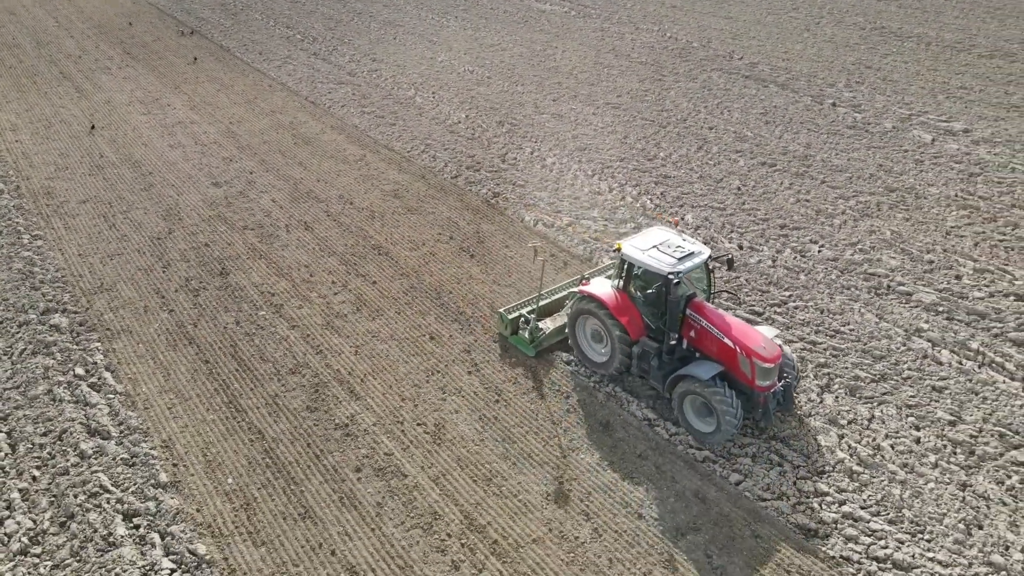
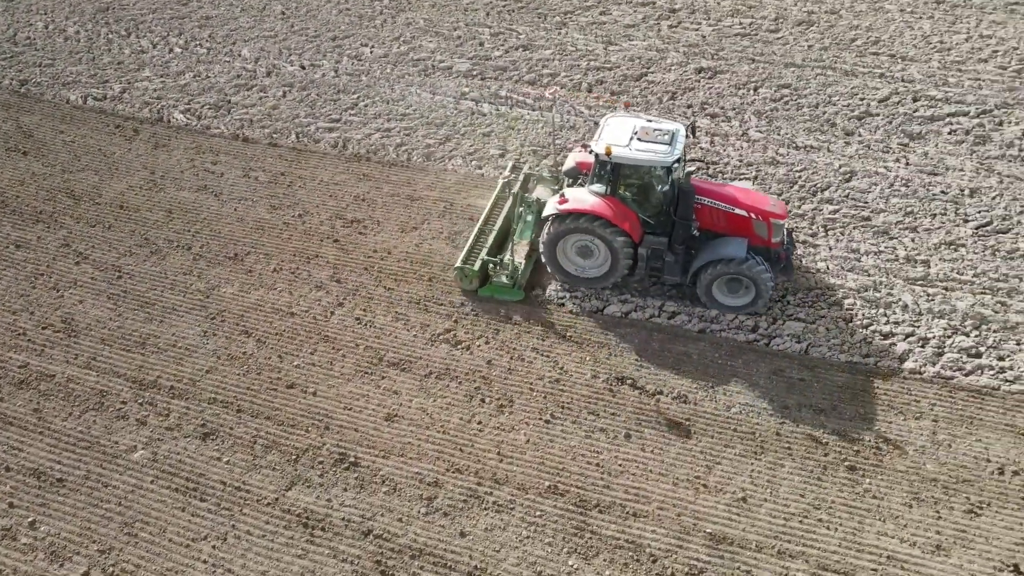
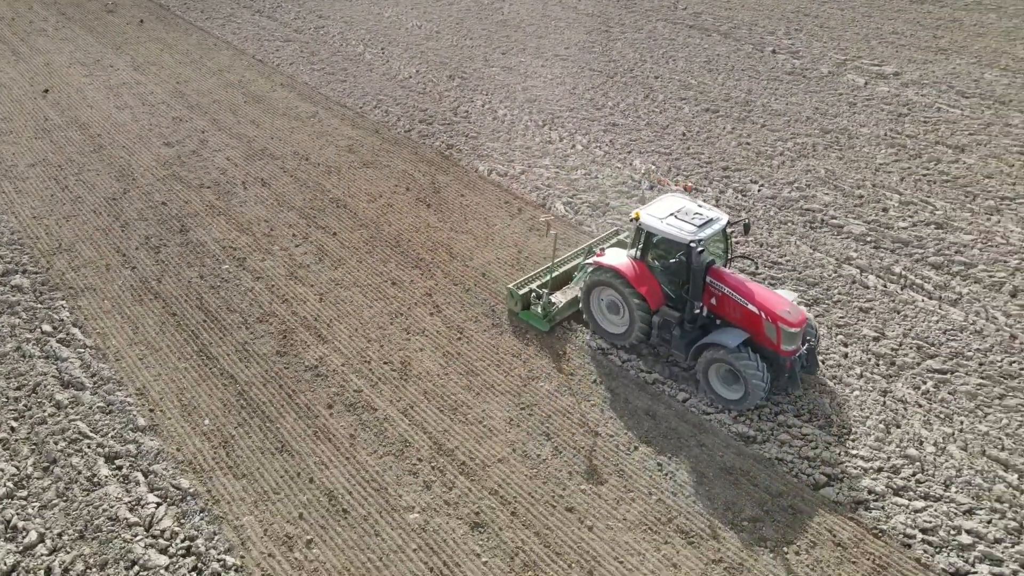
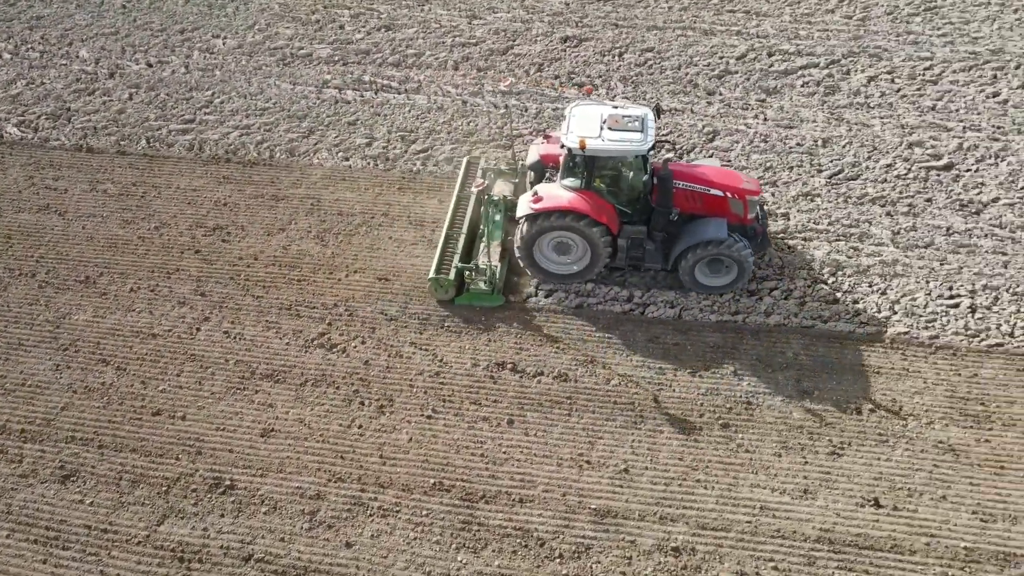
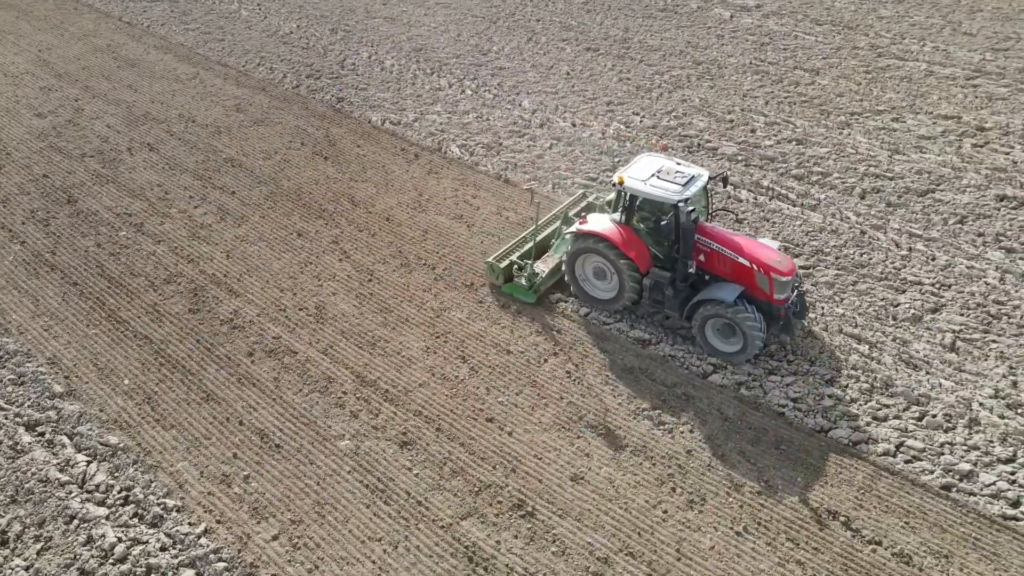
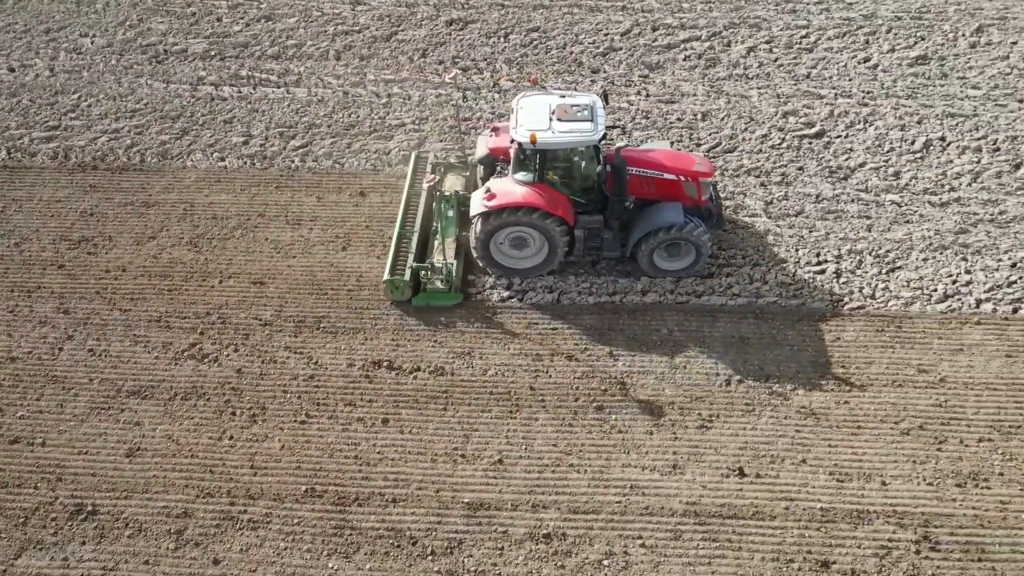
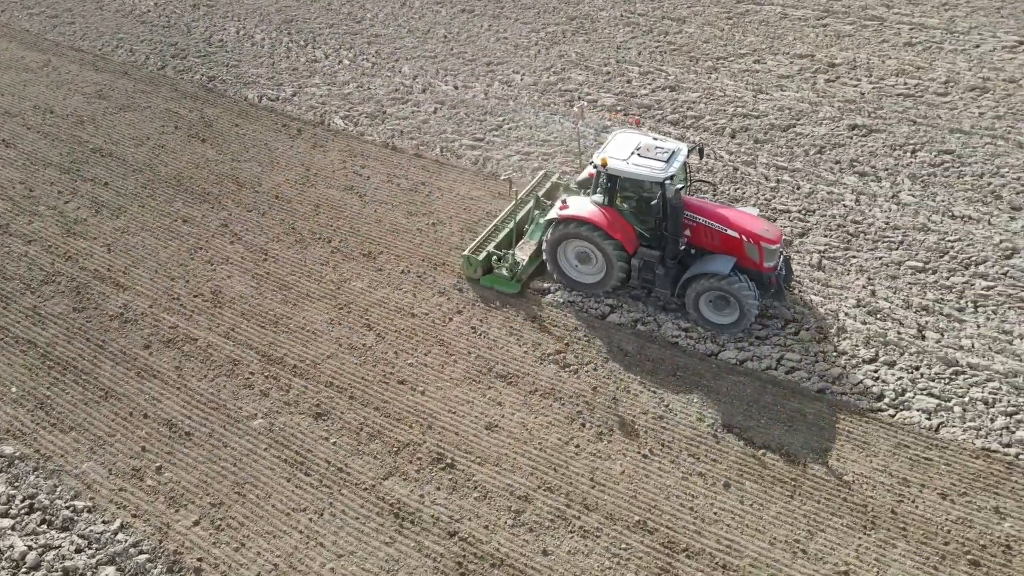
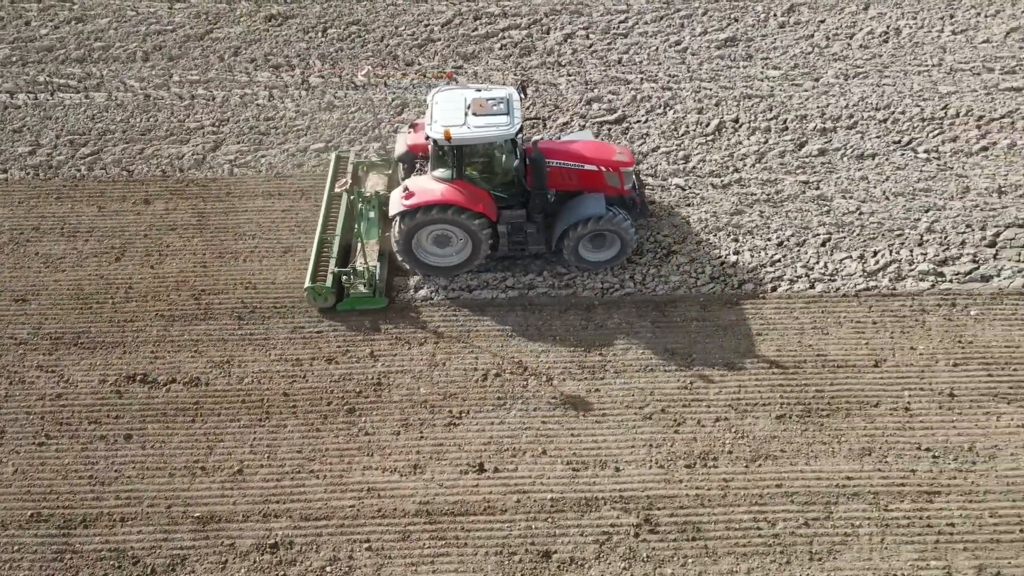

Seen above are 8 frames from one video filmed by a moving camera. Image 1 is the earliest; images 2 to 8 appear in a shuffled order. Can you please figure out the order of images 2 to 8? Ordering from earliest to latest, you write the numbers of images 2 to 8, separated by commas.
3, 5, 7, 2, 4, 6, 8
